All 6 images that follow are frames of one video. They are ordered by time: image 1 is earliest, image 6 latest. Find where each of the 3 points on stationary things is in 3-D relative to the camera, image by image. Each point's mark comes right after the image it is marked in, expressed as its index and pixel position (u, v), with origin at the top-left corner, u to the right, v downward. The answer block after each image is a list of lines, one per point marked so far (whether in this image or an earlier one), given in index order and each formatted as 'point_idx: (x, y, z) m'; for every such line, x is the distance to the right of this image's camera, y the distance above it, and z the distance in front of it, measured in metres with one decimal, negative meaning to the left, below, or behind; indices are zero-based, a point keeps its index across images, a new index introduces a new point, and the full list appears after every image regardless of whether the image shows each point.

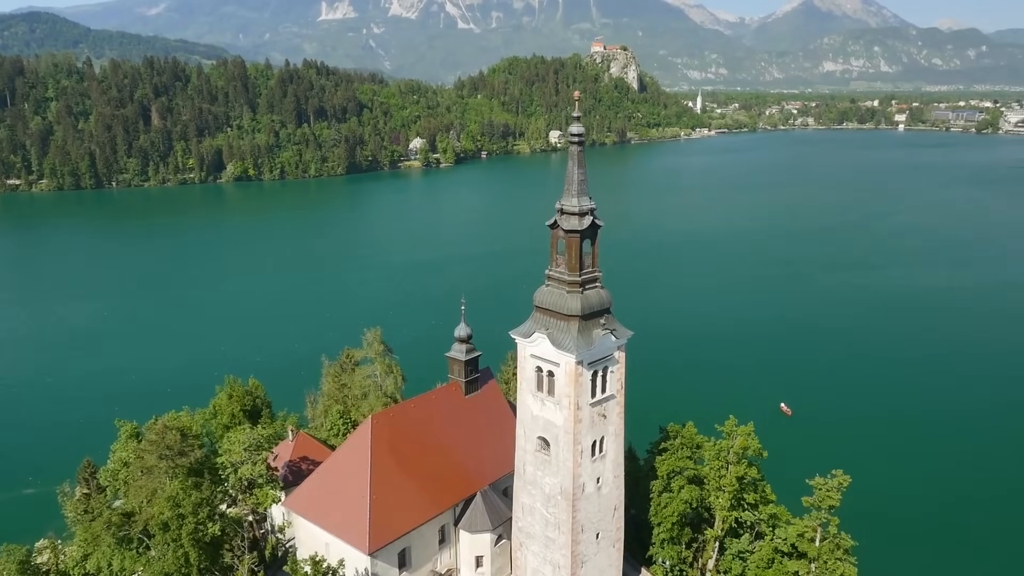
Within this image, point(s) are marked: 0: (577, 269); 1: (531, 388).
0: (+1.7, +0.5, +18.8) m
1: (+0.5, -2.7, +19.9) m
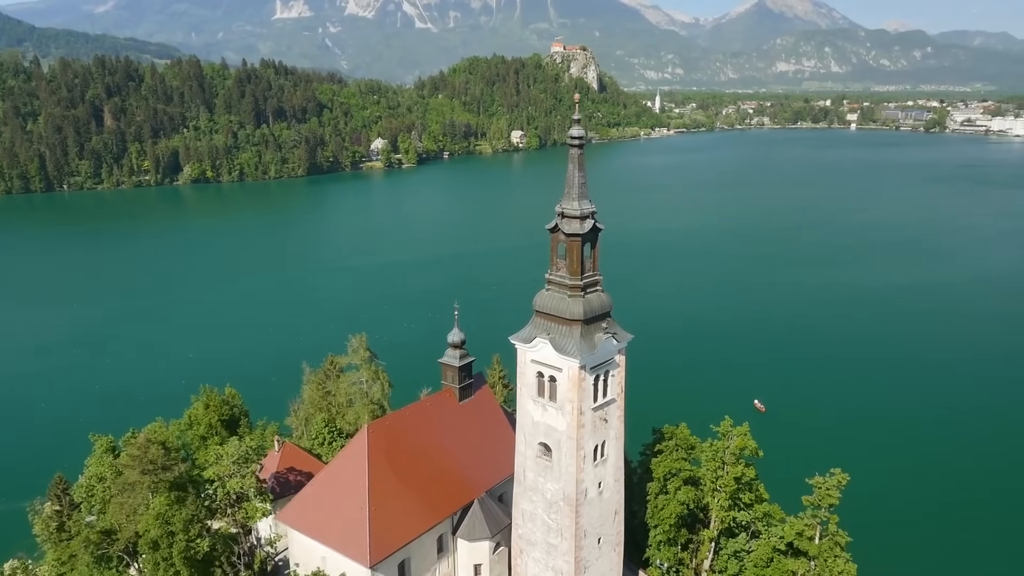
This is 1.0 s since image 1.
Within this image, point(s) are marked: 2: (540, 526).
0: (+1.7, +0.4, +18.7) m
1: (+0.5, -2.8, +19.7) m
2: (+0.8, -6.3, +20.1) m
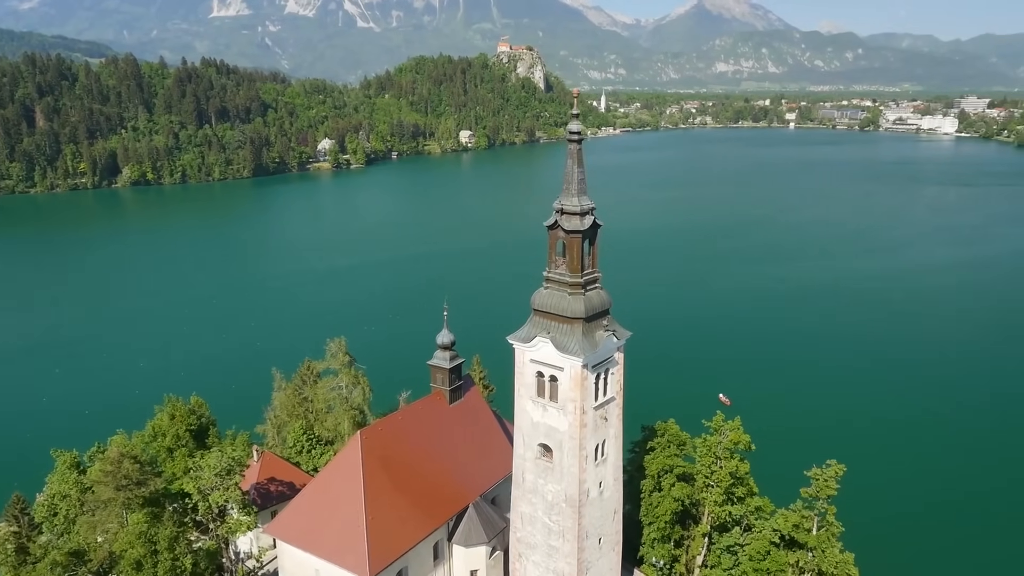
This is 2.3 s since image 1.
0: (+1.6, +0.4, +18.4) m
1: (+0.5, -2.7, +19.3) m
2: (+0.7, -6.3, +19.8) m
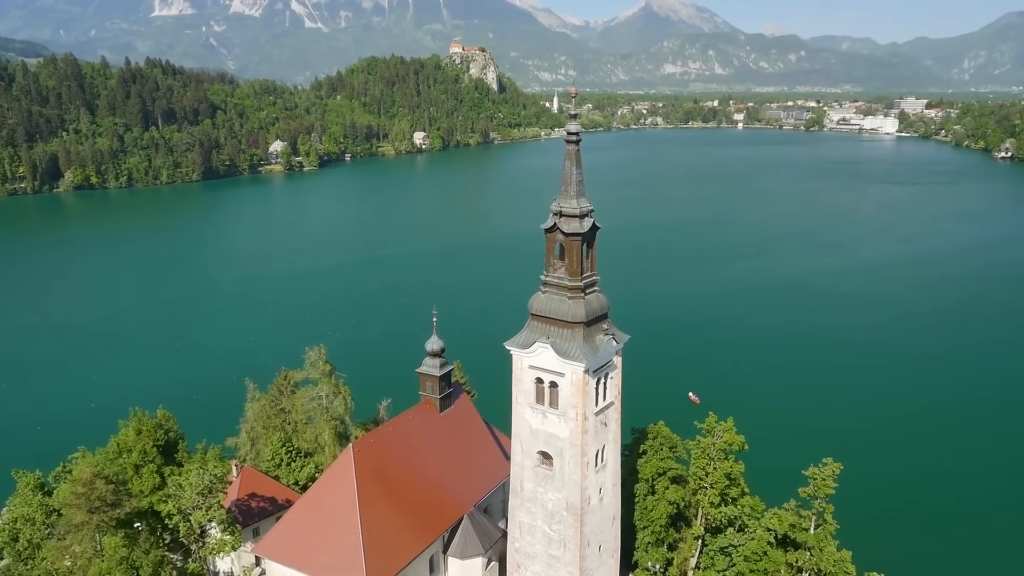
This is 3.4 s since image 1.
0: (+1.6, +0.3, +18.0) m
1: (+0.4, -2.8, +18.9) m
2: (+0.7, -6.4, +19.3) m
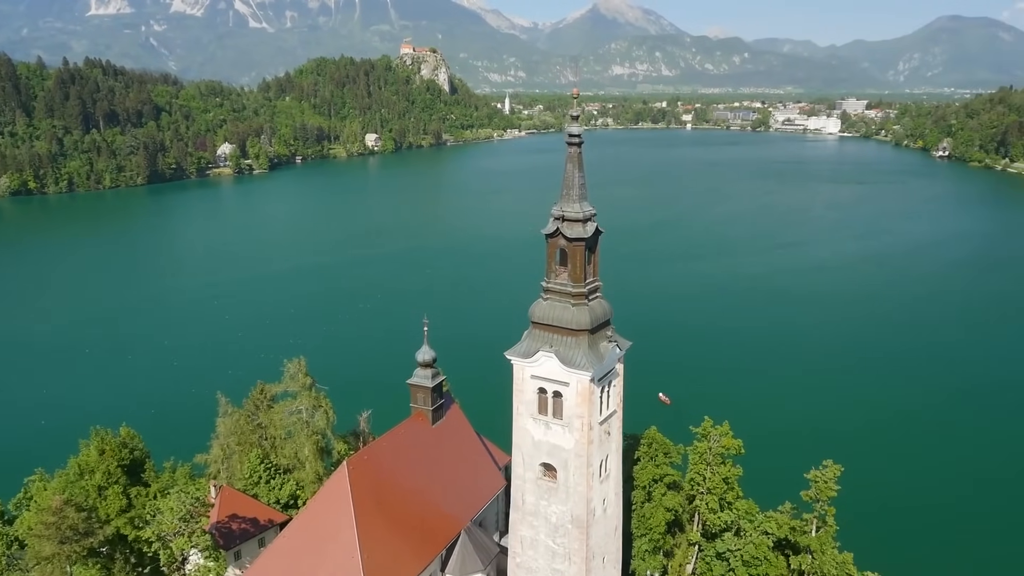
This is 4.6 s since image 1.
0: (+1.6, +0.2, +17.5) m
1: (+0.4, -3.0, +18.3) m
2: (+0.7, -6.6, +18.8) m
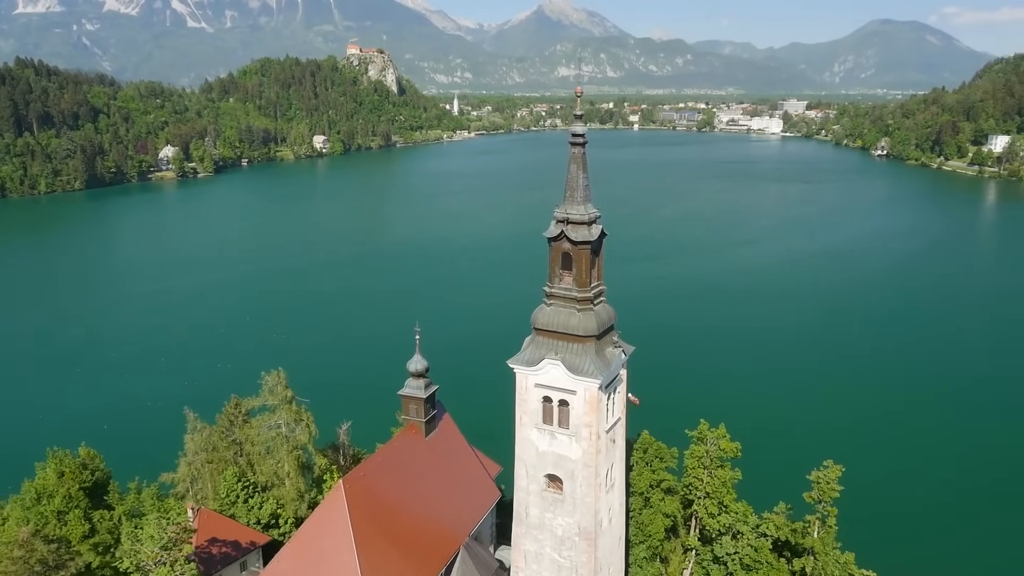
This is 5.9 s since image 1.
0: (+1.6, +0.1, +17.0) m
1: (+0.5, -3.1, +17.7) m
2: (+0.8, -6.7, +18.2) m
